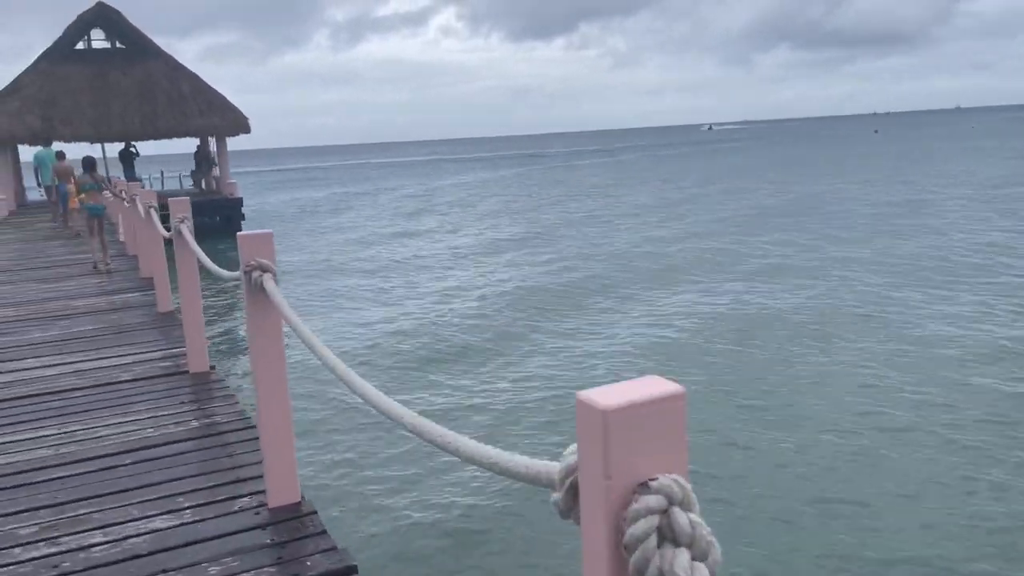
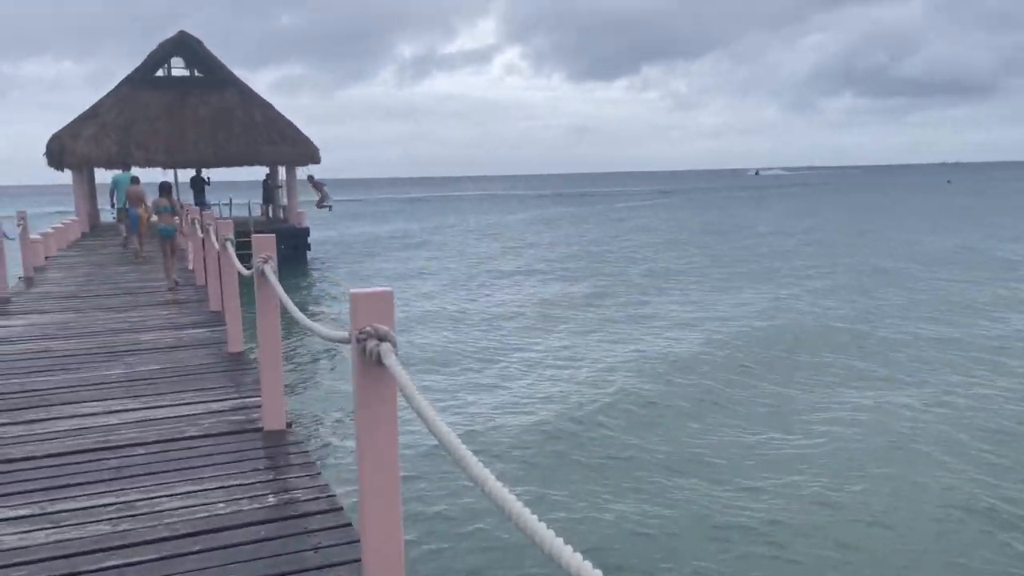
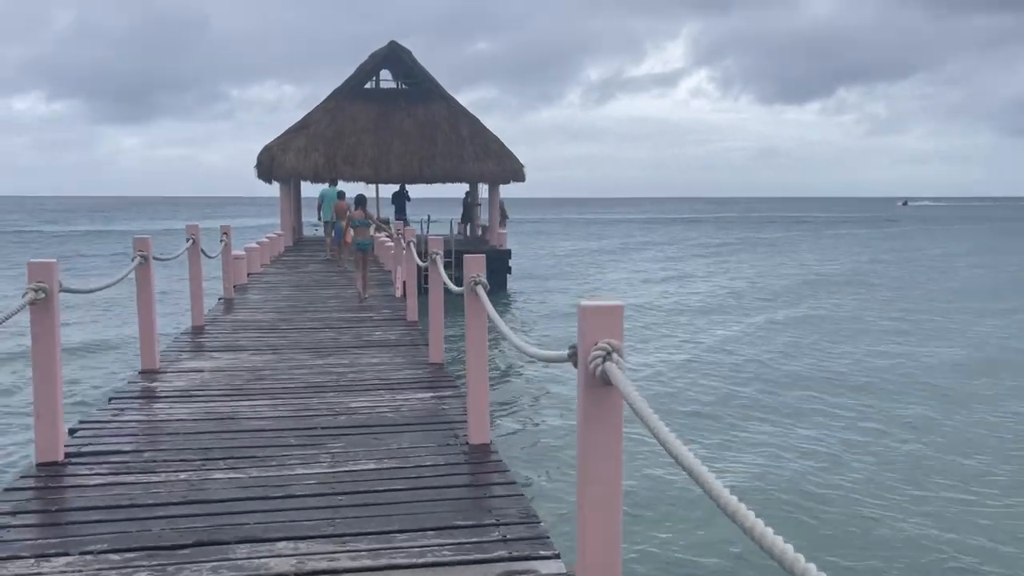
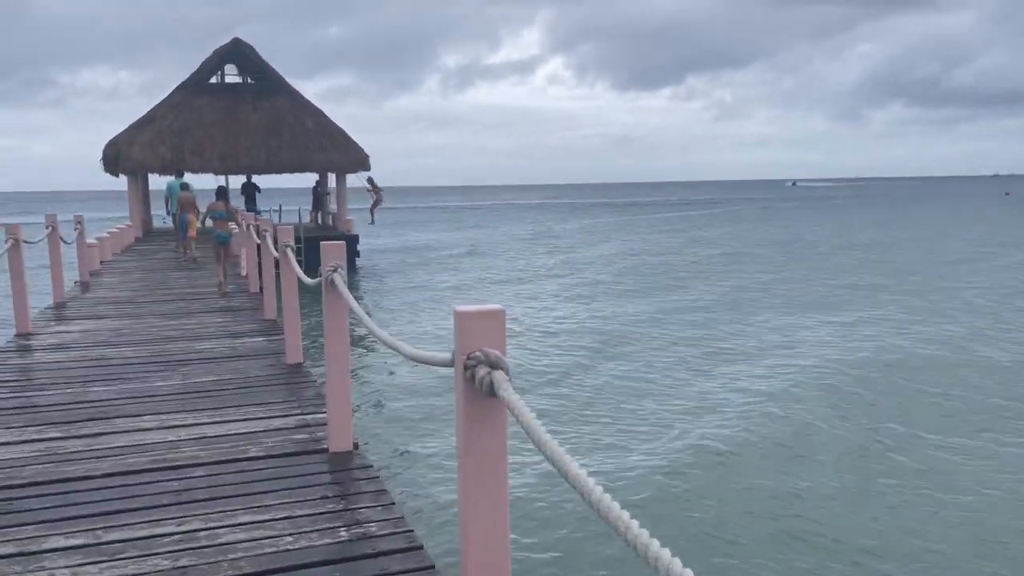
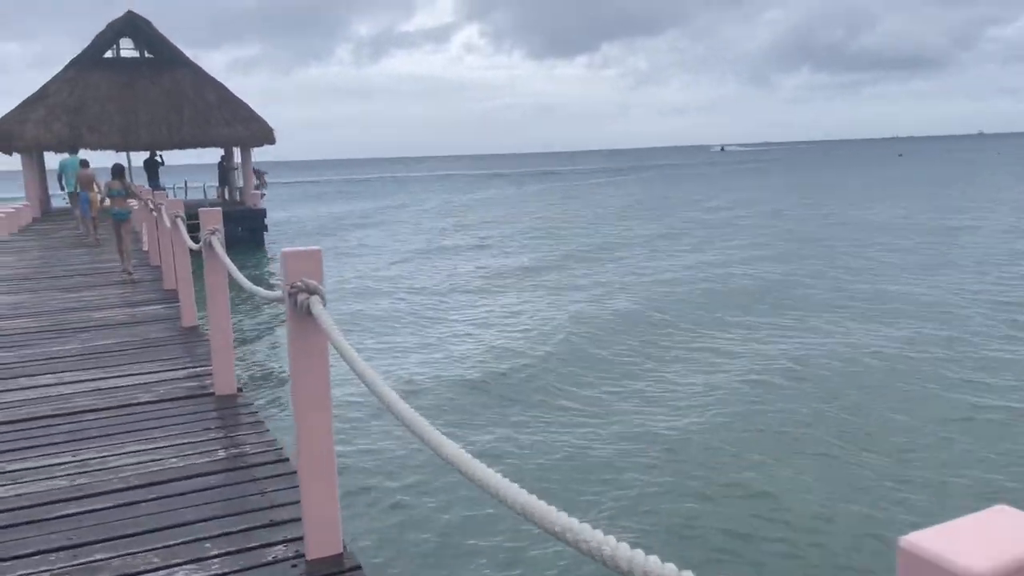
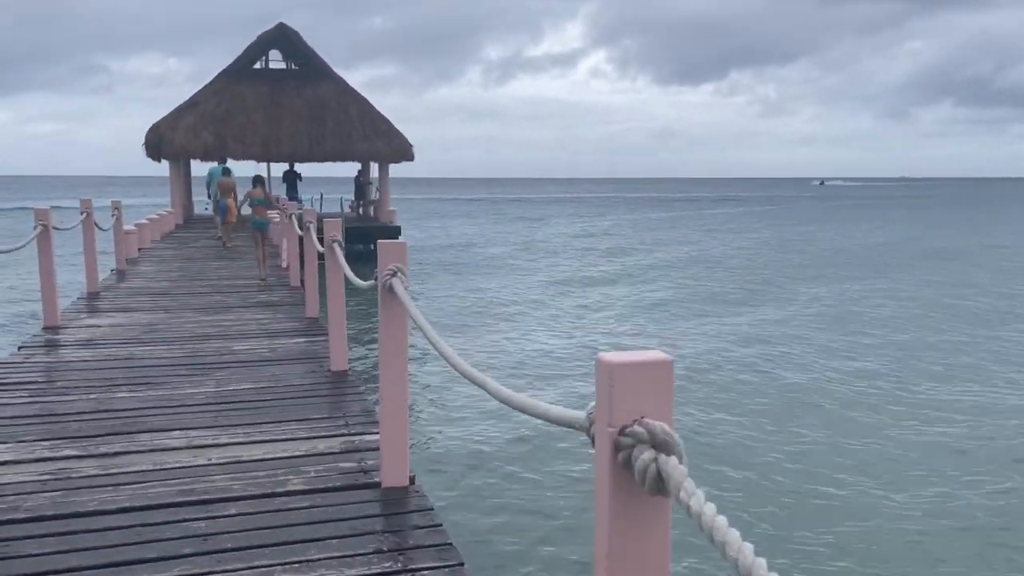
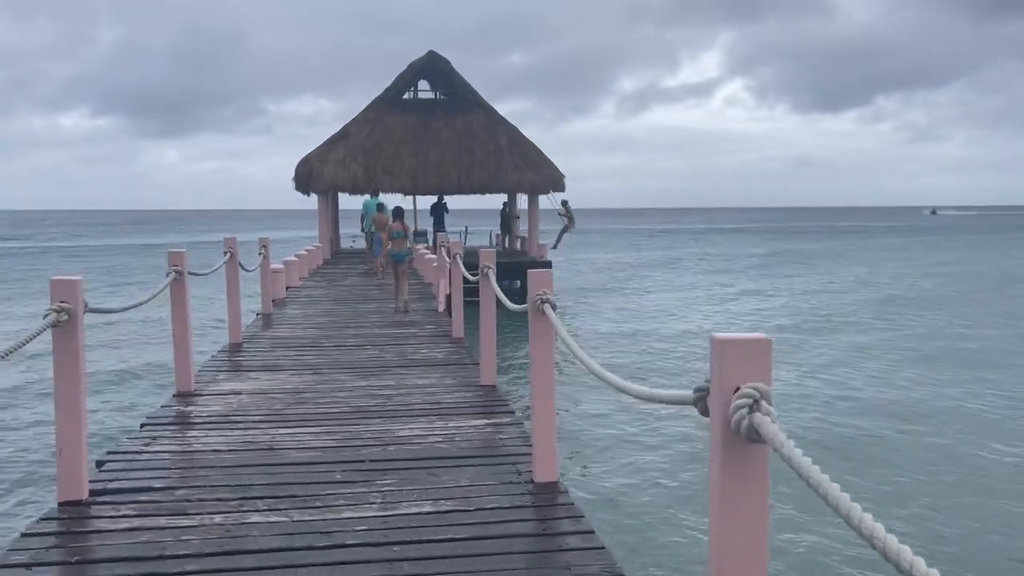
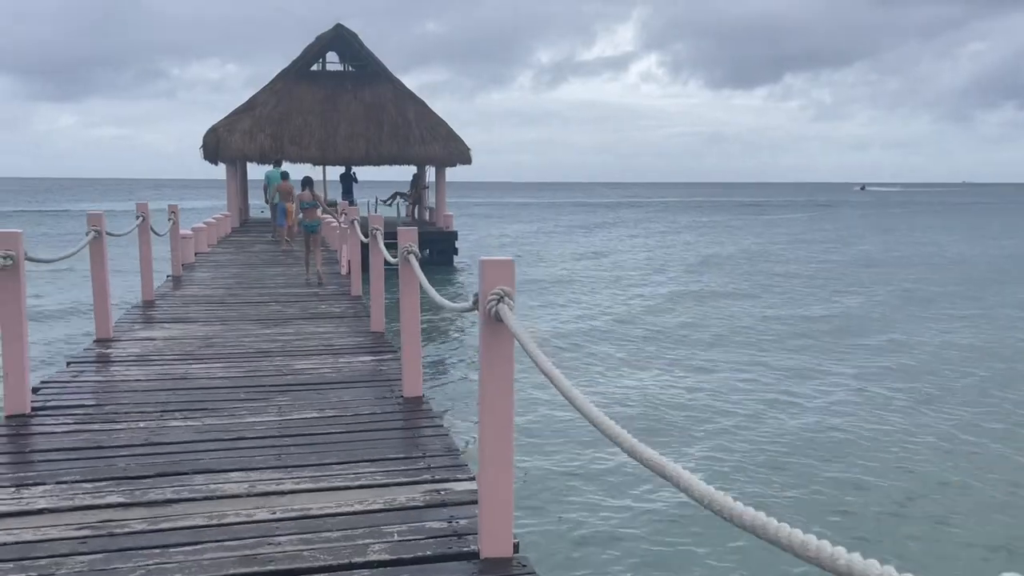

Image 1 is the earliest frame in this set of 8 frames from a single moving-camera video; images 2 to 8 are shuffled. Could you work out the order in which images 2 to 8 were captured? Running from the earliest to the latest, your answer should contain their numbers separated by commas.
5, 2, 4, 6, 8, 3, 7
